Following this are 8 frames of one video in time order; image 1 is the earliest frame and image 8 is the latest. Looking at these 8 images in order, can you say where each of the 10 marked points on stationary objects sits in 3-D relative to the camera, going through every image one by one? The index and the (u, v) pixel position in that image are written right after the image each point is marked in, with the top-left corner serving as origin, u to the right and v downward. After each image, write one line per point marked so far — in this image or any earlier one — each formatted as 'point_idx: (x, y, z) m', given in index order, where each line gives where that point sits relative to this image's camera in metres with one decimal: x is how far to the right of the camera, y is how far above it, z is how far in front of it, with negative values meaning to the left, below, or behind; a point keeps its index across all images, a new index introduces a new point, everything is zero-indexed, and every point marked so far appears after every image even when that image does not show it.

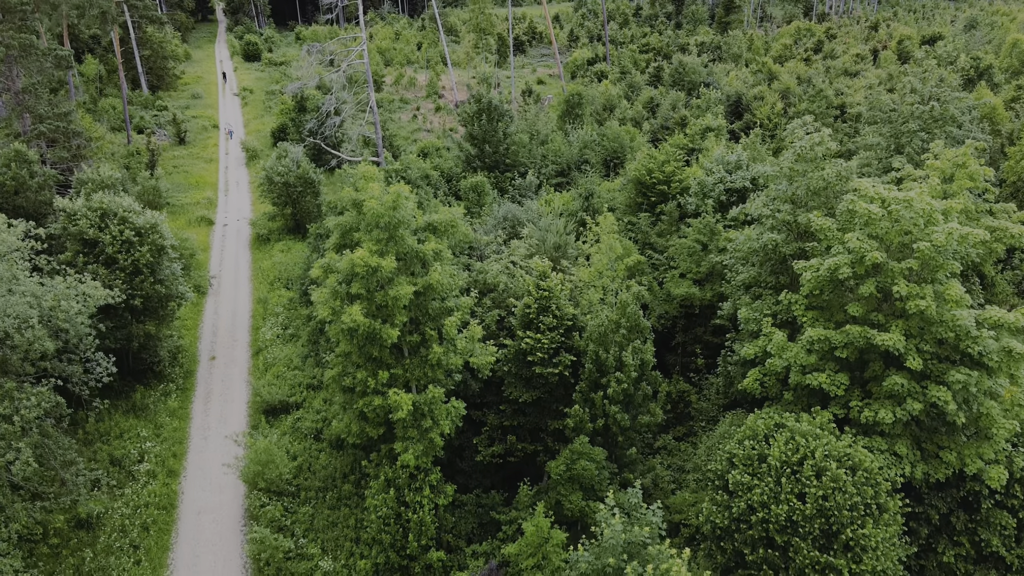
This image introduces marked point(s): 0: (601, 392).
0: (+2.5, -2.9, +18.8) m
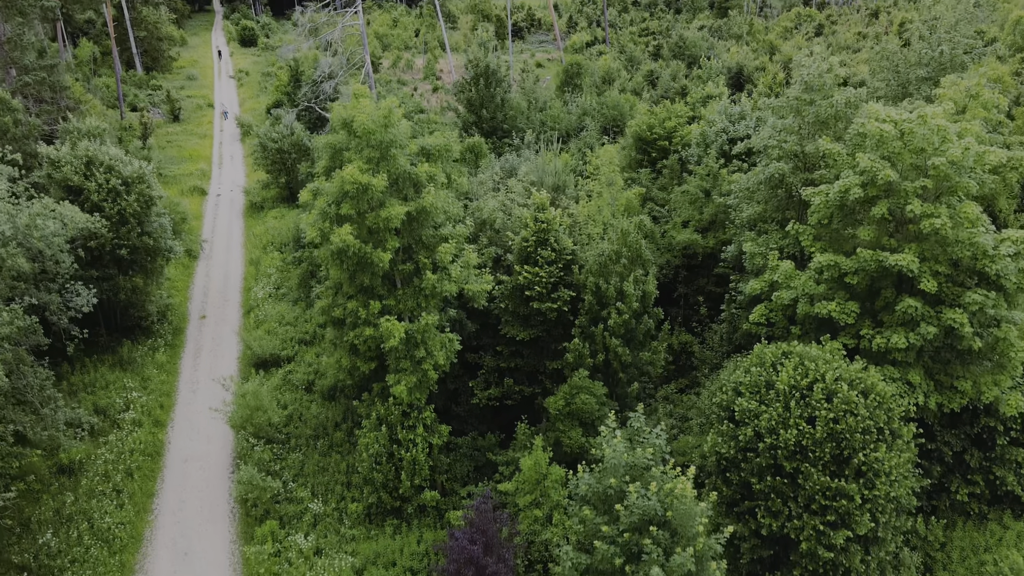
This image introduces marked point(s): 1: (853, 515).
0: (+2.4, -1.0, +18.1) m
1: (+7.4, -5.0, +14.6) m
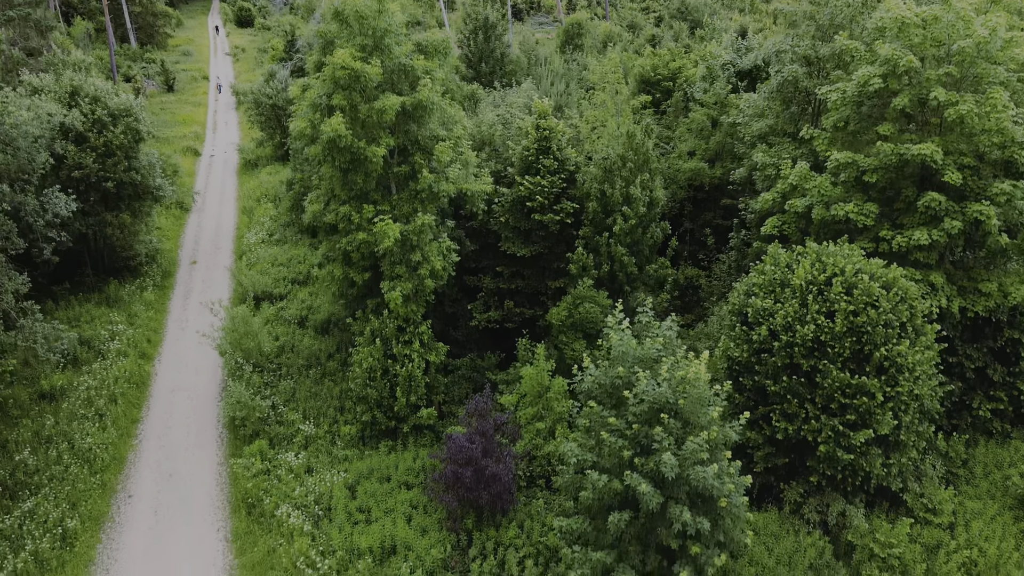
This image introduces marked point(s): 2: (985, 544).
0: (+2.4, +1.4, +17.2) m
1: (+7.5, -2.6, +13.8) m
2: (+10.3, -5.6, +14.5) m
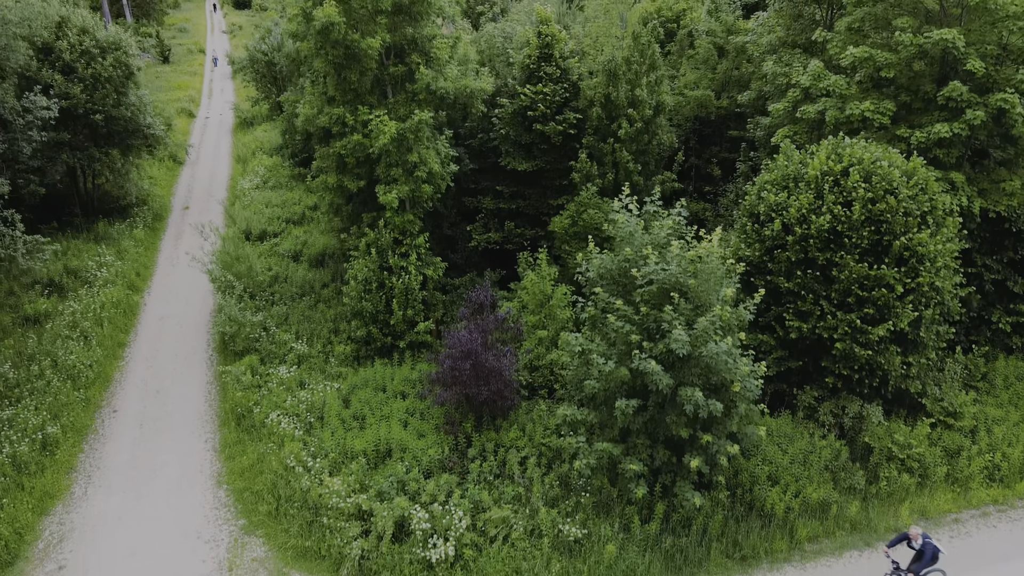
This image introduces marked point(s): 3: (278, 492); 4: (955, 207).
0: (+2.4, +3.6, +16.6) m
1: (+7.5, -0.4, +13.2) m
2: (+10.3, -3.3, +13.9) m
3: (-4.6, -4.0, +13.2) m
4: (+9.3, +1.7, +14.1) m
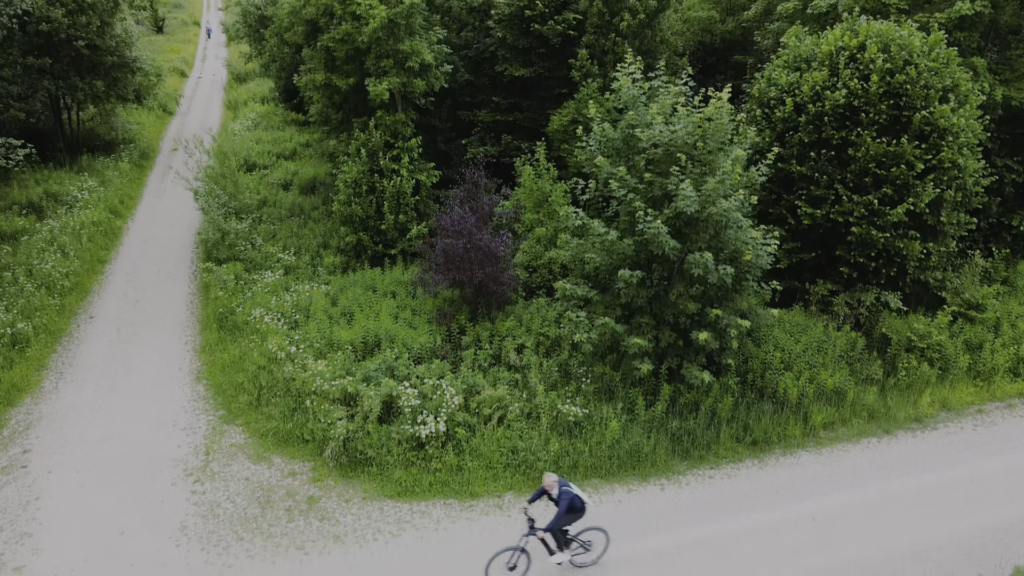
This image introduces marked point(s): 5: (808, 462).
0: (+2.4, +5.9, +15.8) m
1: (+7.4, +1.9, +12.4) m
2: (+10.2, -1.0, +13.1) m
3: (-4.7, -1.7, +12.4) m
4: (+9.2, +4.0, +13.4) m
5: (+4.9, -2.9, +11.1) m
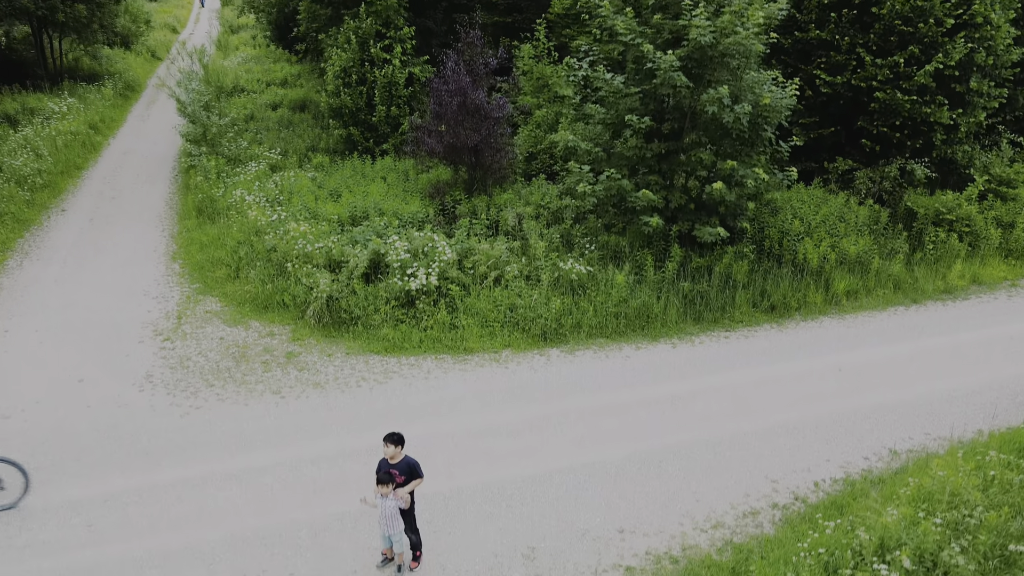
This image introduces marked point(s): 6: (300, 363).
0: (+2.3, +8.2, +14.9) m
1: (+7.4, +4.2, +11.5) m
2: (+10.2, +1.3, +12.3) m
3: (-4.7, +0.6, +11.5) m
4: (+9.2, +6.3, +12.5) m
5: (+4.9, -0.6, +10.2) m
6: (-2.9, -1.0, +9.2) m
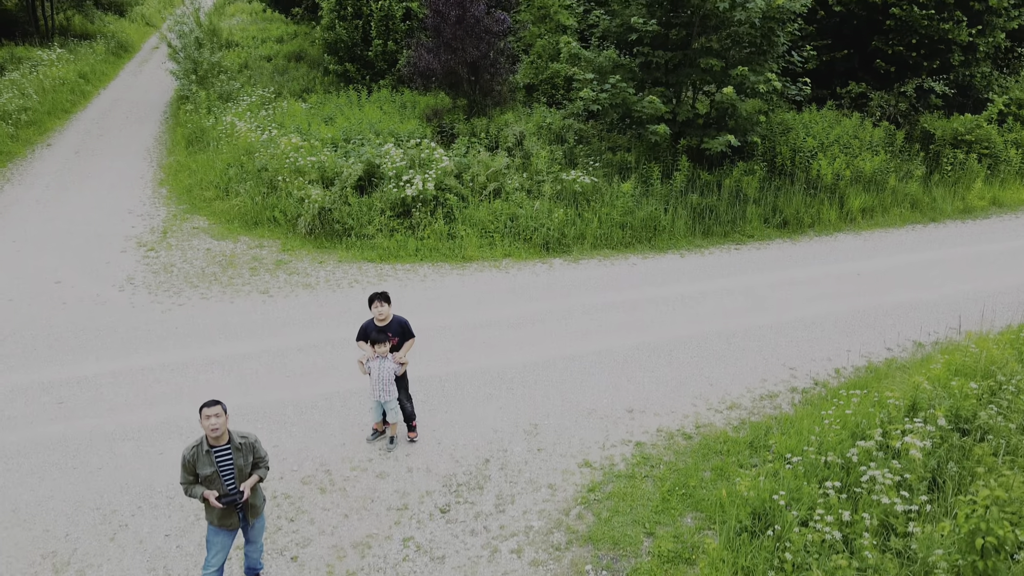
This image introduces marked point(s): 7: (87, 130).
0: (+2.3, +9.5, +14.4) m
1: (+7.4, +5.5, +11.0) m
2: (+10.2, +2.6, +11.8) m
3: (-4.7, +1.9, +11.1) m
4: (+9.2, +7.6, +12.0) m
5: (+4.9, +0.7, +9.8) m
6: (-2.9, +0.2, +8.7) m
7: (-9.6, +3.6, +15.2) m
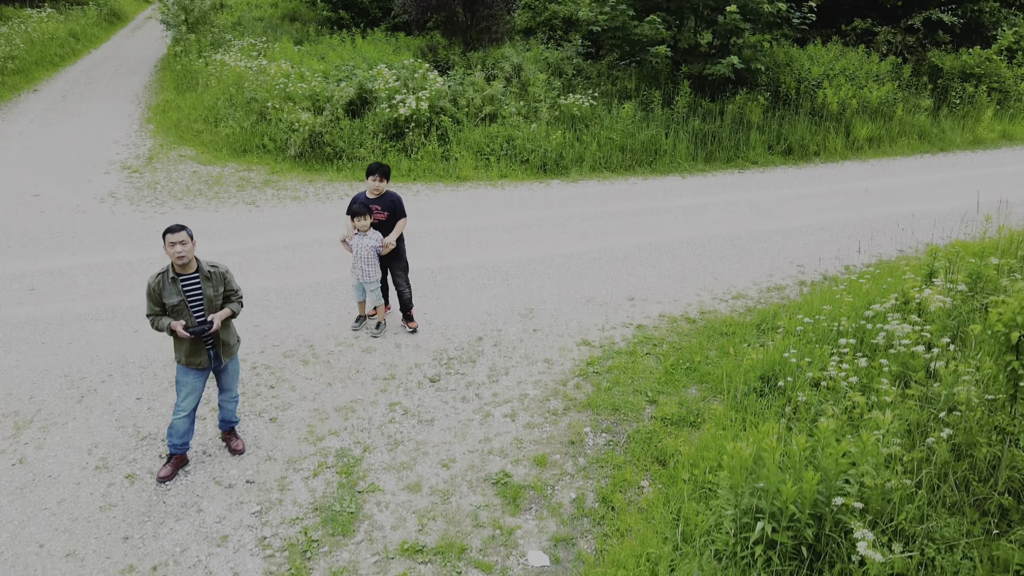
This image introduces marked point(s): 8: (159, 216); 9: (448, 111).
0: (+2.3, +10.6, +14.1) m
1: (+7.3, +6.6, +10.7) m
2: (+10.1, +3.6, +11.5) m
3: (-4.7, +2.9, +10.8) m
4: (+9.2, +8.7, +11.7) m
5: (+4.8, +1.7, +9.5) m
6: (-2.9, +1.3, +8.4) m
7: (-9.6, +4.6, +14.8) m
8: (-3.9, +0.8, +7.4) m
9: (-0.9, +2.5, +9.4) m
